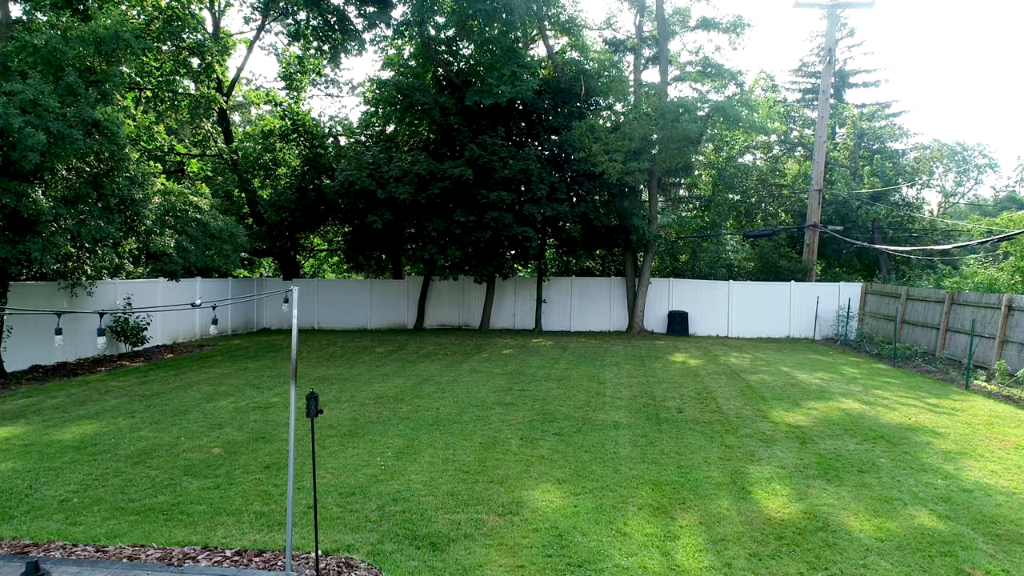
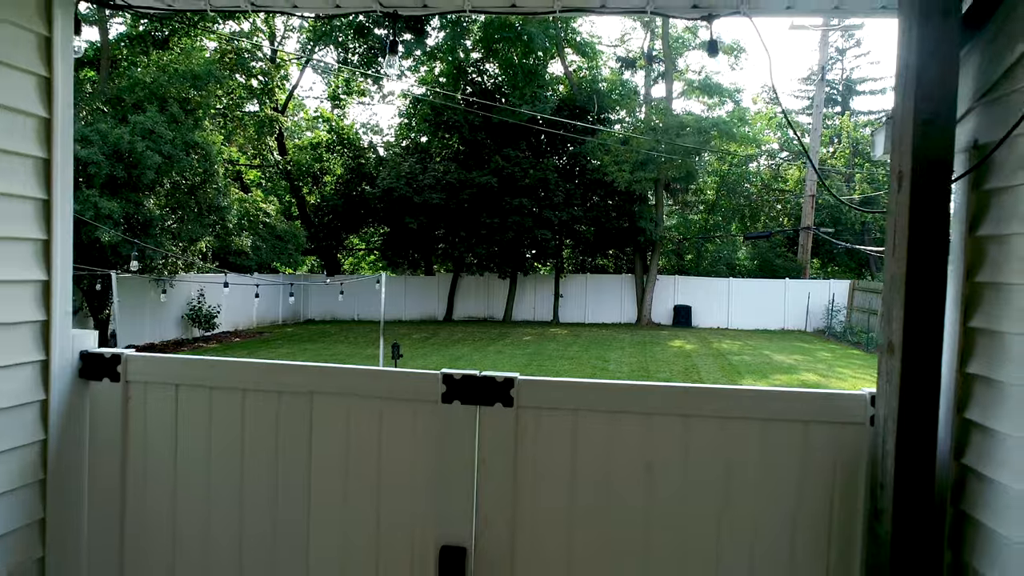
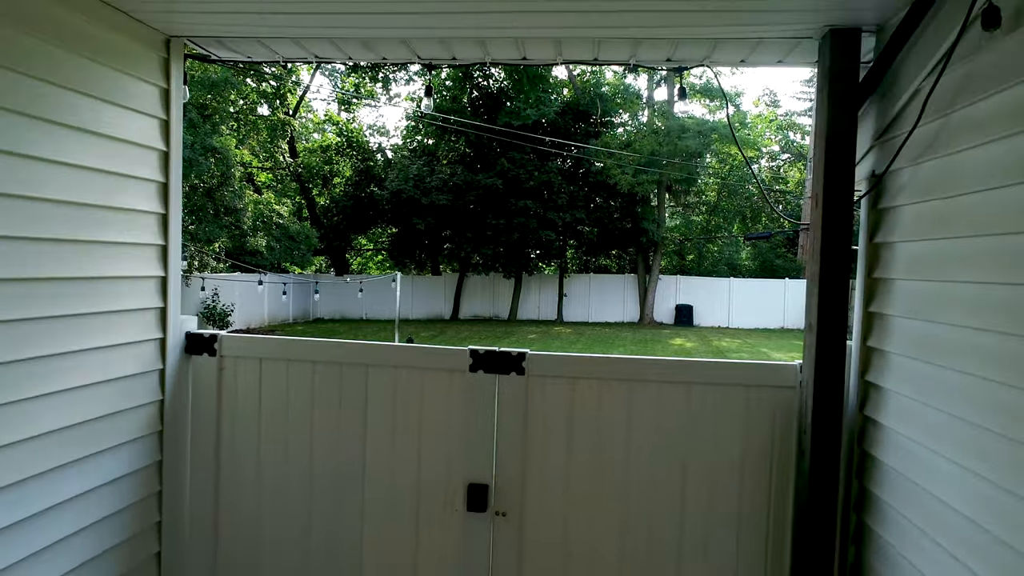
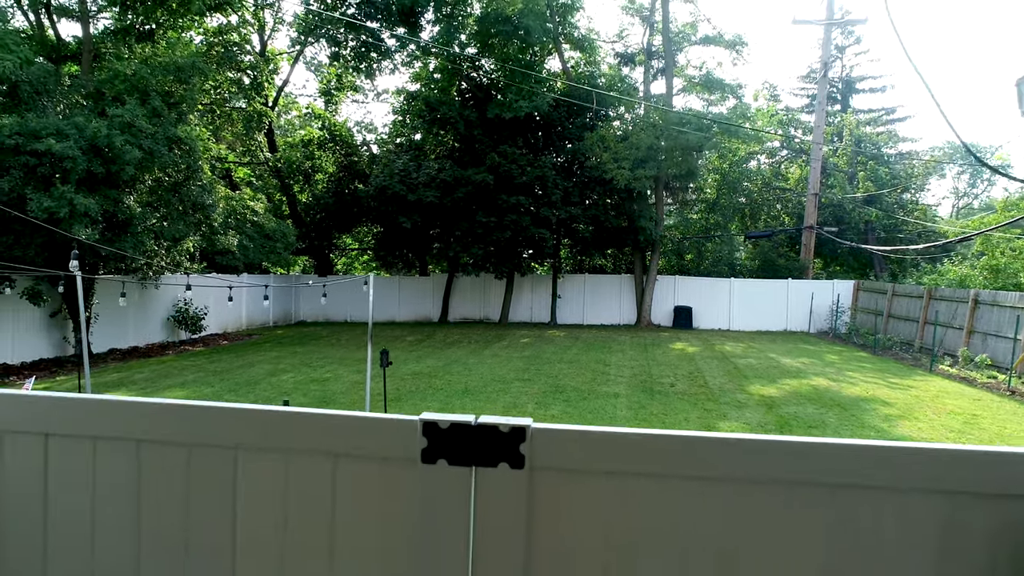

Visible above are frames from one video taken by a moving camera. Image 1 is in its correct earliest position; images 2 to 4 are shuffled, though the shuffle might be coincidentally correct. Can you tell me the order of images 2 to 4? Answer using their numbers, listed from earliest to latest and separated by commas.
4, 2, 3
